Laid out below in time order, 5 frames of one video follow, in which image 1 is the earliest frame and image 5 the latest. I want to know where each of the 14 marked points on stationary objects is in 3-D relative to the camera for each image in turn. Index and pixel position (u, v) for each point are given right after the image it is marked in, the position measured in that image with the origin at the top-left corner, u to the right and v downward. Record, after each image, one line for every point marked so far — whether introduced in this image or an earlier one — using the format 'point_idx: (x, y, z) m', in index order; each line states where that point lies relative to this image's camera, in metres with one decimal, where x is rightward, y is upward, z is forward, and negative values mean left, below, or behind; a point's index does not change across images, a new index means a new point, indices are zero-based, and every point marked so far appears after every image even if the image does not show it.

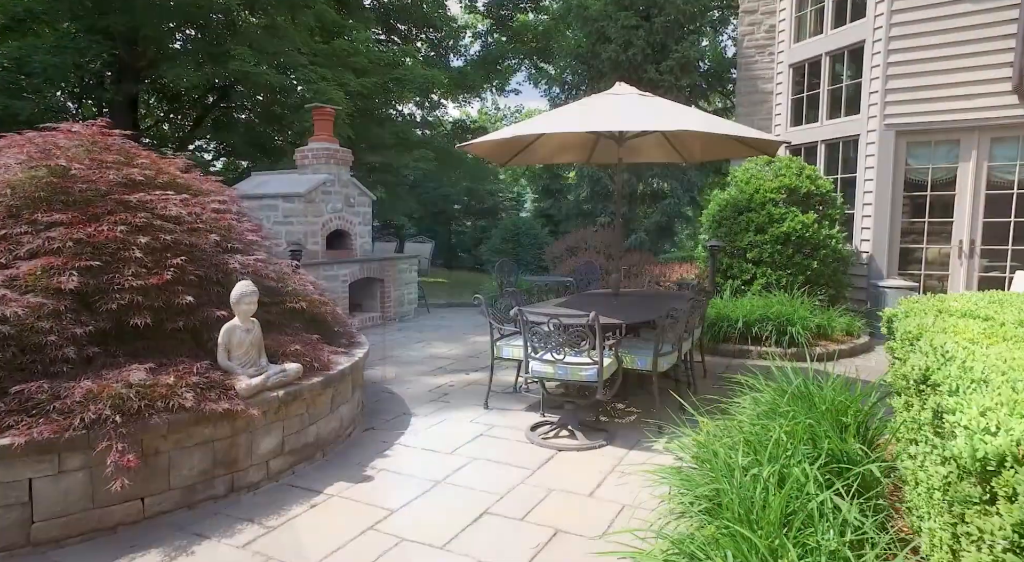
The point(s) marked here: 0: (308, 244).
0: (-2.1, +0.4, +6.9) m
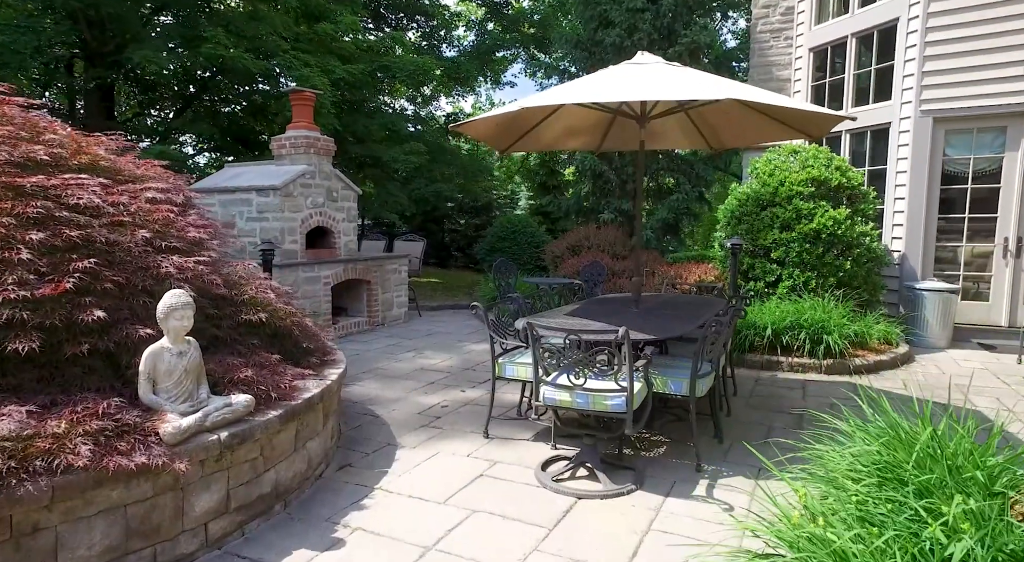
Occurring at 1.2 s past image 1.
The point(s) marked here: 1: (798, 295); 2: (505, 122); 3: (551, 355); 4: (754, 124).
0: (-2.1, +0.4, +6.2) m
1: (+2.7, -0.1, +6.1) m
2: (0.0, +1.0, +4.2) m
3: (+0.2, -0.3, +3.0) m
4: (+1.6, +1.0, +4.3) m
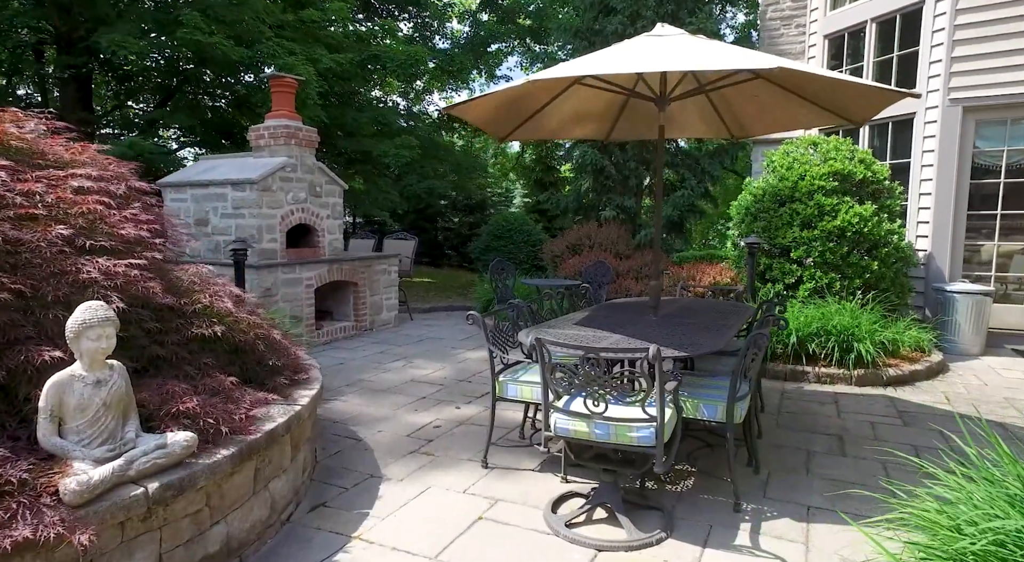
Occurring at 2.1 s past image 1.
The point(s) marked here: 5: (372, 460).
0: (-2.2, +0.4, +5.7) m
1: (+2.6, -0.1, +5.6) m
2: (0.0, +1.0, +3.7) m
3: (+0.2, -0.4, +2.5) m
4: (+1.6, +1.0, +3.8) m
5: (-0.7, -0.9, +3.3) m
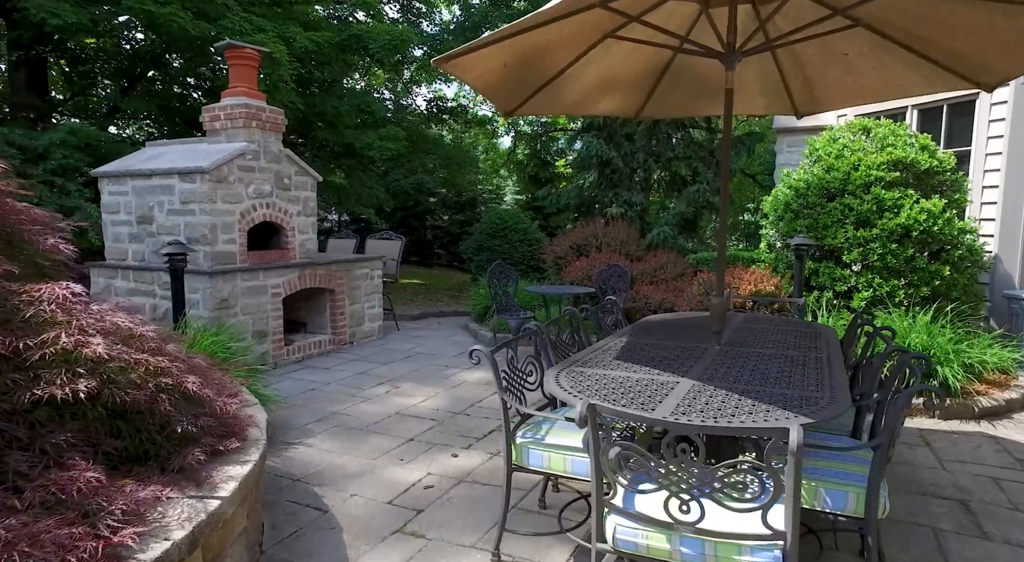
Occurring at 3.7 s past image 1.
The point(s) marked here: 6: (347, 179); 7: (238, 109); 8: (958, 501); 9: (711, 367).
0: (-2.1, +0.3, +4.8) m
1: (+2.7, -0.2, +4.8) m
2: (0.0, +0.9, +2.8) m
3: (+0.3, -0.4, +1.6) m
4: (+1.7, +0.9, +3.0) m
5: (-0.6, -1.0, +2.4) m
6: (-2.5, +1.5, +9.7) m
7: (-2.1, +1.3, +5.0) m
8: (+1.8, -0.9, +2.7) m
9: (+0.7, -0.3, +2.4) m
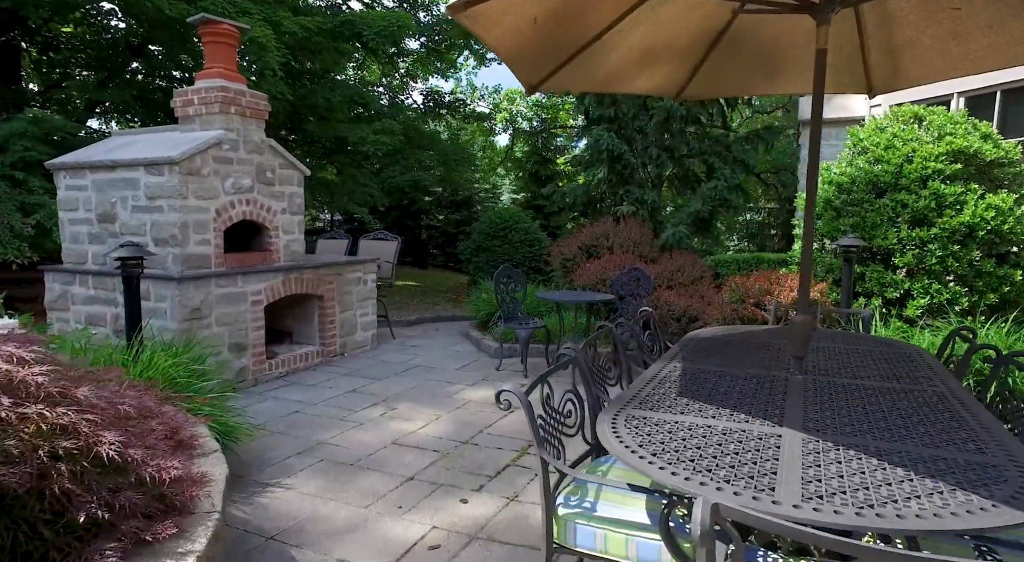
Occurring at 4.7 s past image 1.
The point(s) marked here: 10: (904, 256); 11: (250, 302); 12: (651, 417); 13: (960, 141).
0: (-2.1, +0.2, +4.2) m
1: (+2.8, -0.2, +4.2) m
2: (+0.1, +0.9, +2.2) m
3: (+0.4, -0.5, +1.0) m
4: (+1.8, +0.9, +2.4) m
5: (-0.5, -1.0, +1.8) m
6: (-2.4, +1.5, +9.1) m
7: (-2.0, +1.3, +4.5) m
8: (+1.9, -0.9, +2.1) m
9: (+0.8, -0.3, +1.8) m
10: (+2.6, +0.2, +4.3) m
11: (-1.8, -0.1, +4.4) m
12: (+0.4, -0.3, +1.7) m
13: (+2.9, +0.9, +4.3) m
